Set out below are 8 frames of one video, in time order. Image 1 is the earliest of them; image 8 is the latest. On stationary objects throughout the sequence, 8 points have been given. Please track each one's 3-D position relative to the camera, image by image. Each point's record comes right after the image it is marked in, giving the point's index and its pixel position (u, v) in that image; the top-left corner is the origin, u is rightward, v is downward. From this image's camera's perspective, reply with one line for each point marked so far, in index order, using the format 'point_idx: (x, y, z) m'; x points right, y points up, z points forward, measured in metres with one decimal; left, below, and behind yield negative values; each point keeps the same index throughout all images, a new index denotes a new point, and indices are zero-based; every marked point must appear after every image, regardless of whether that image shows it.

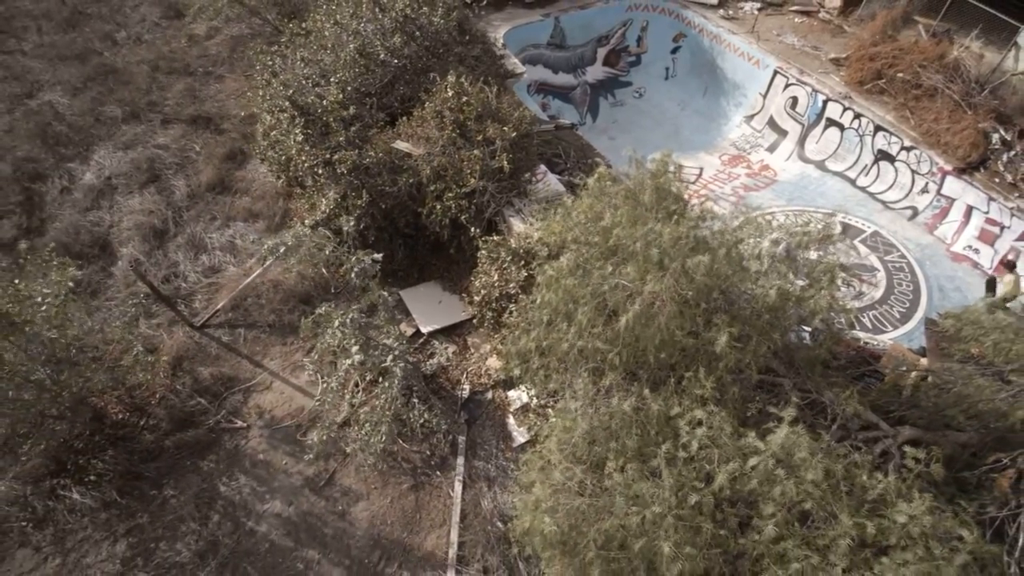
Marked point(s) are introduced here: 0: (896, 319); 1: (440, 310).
0: (+11.7, -1.0, +16.1) m
1: (-1.7, -0.5, +12.6) m
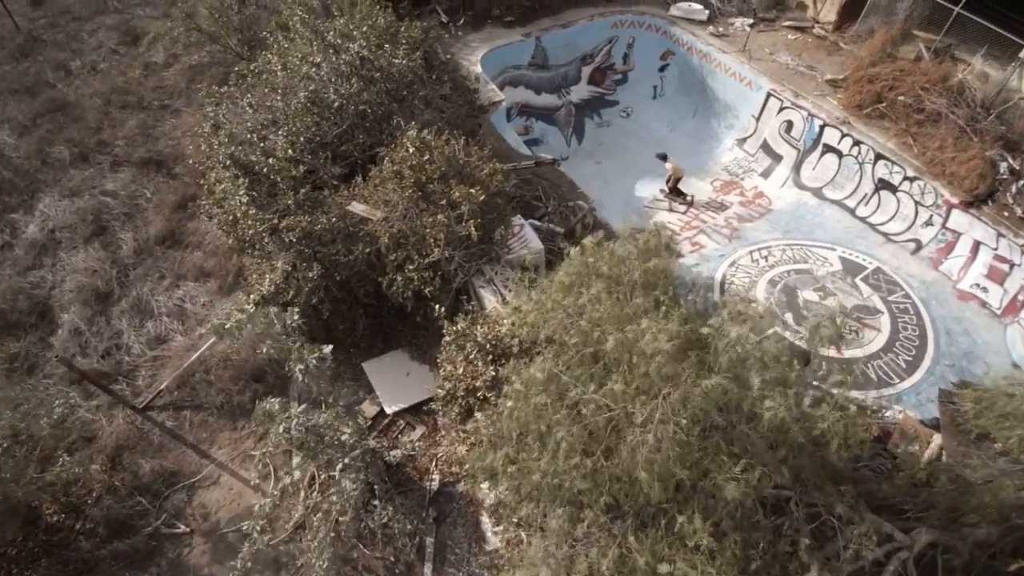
0: (+11.1, -2.4, +15.0) m
1: (-2.3, -2.1, +11.4) m
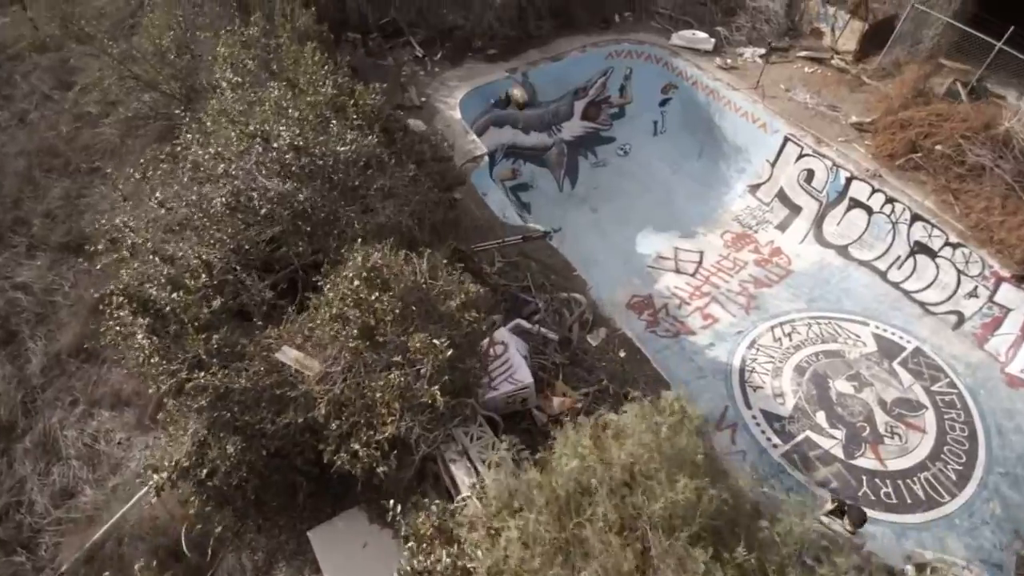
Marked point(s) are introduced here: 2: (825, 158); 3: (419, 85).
0: (+10.8, -4.8, +12.8) m
1: (-2.6, -4.8, +9.1) m
2: (+10.5, +4.3, +17.6) m
3: (-3.4, +7.4, +19.2) m
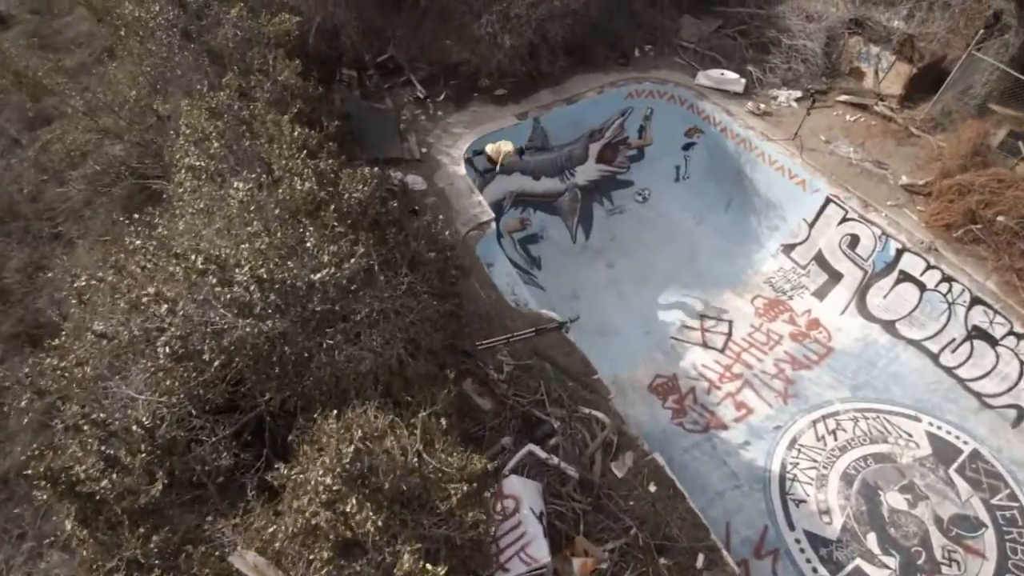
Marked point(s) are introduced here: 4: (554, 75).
0: (+11.0, -7.2, +11.1) m
1: (-2.4, -7.2, +7.5) m
2: (+10.8, +1.9, +15.8) m
3: (-3.0, +5.1, +17.4) m
4: (+1.5, +7.8, +19.0) m
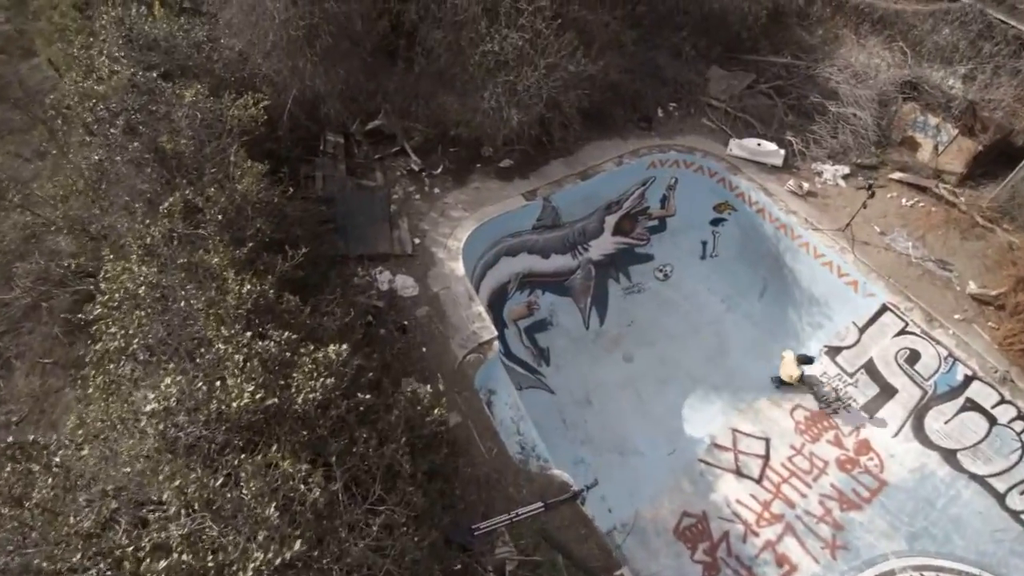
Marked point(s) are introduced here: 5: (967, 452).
0: (+11.0, -10.6, +9.0) m
1: (-2.4, -10.4, +5.5) m
2: (+10.9, -1.4, +13.5) m
3: (-2.8, +2.1, +15.2) m
4: (+1.8, +4.7, +16.8) m
5: (+11.7, -4.2, +13.5) m
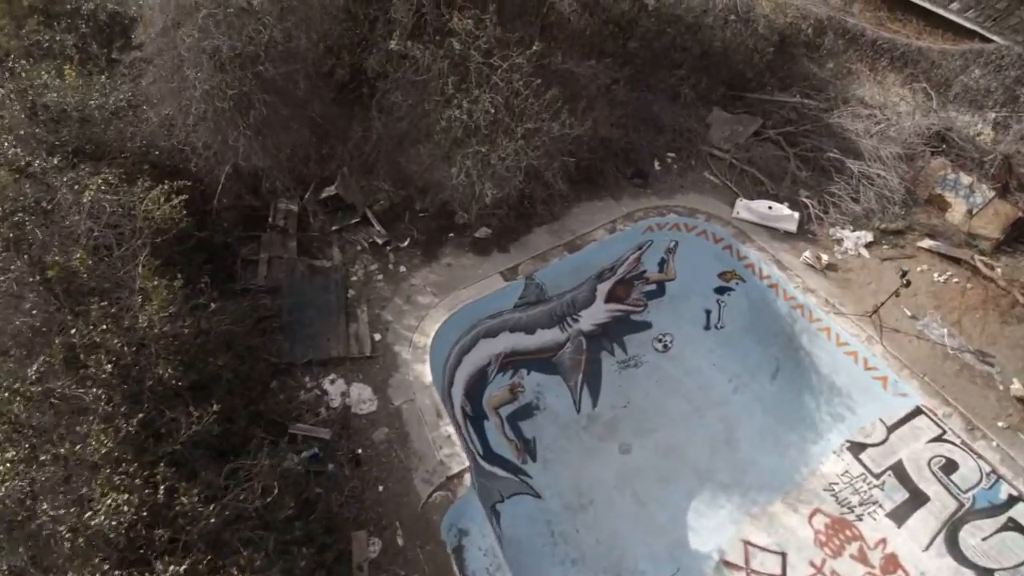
0: (+10.6, -12.9, +7.2) m
1: (-2.8, -13.0, +3.6) m
2: (+10.4, -3.7, +11.7) m
3: (-3.4, -0.4, +13.2) m
4: (+1.1, +2.3, +14.8) m
5: (+11.2, -6.5, +11.7) m
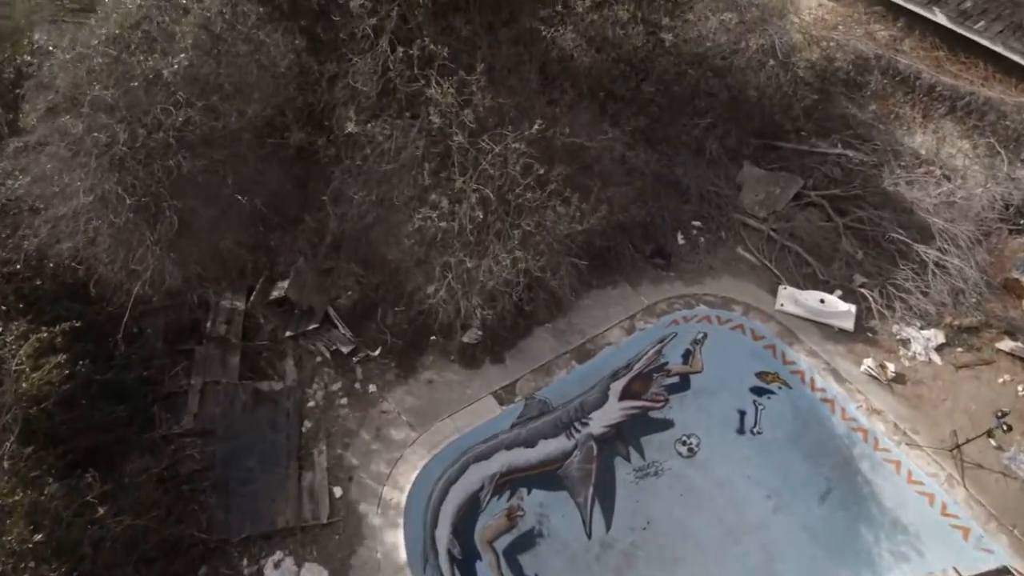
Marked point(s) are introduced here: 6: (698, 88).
0: (+10.7, -15.5, +4.9) m
1: (-2.6, -15.7, +1.1) m
2: (+10.4, -6.2, +9.2) m
3: (-3.5, -3.0, +10.5) m
4: (+1.0, -0.3, +12.1) m
5: (+11.2, -9.1, +9.2) m
6: (+5.0, +5.3, +14.0) m
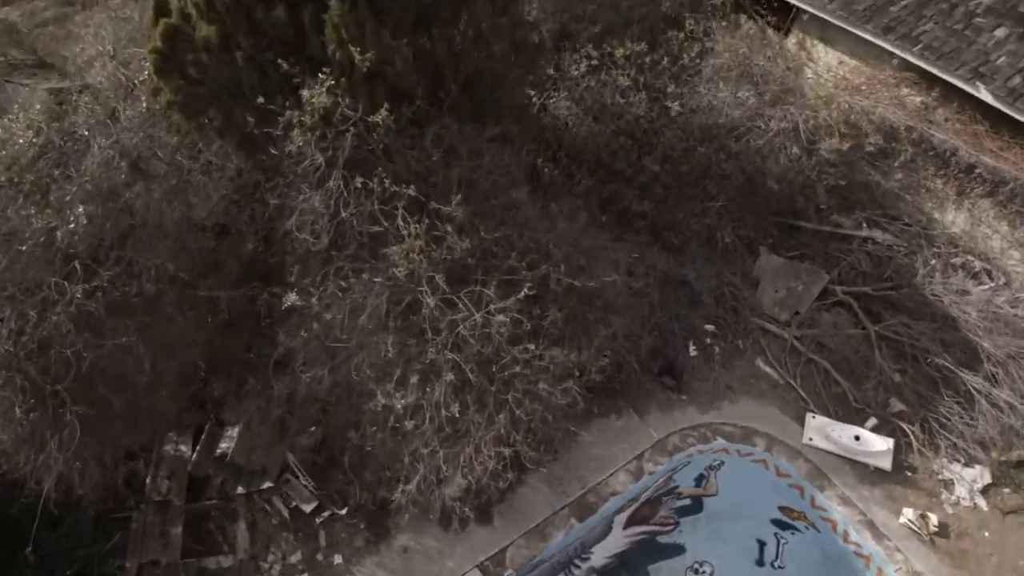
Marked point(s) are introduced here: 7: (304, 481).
0: (+10.7, -18.2, +3.6) m
1: (-2.6, -18.7, -0.3) m
2: (+10.3, -8.9, +7.7) m
3: (-3.7, -5.9, +8.9) m
4: (+0.8, -3.1, +10.5) m
5: (+11.1, -11.7, +7.8) m
6: (+4.7, +2.6, +12.3) m
7: (-3.9, -3.9, +9.7) m
